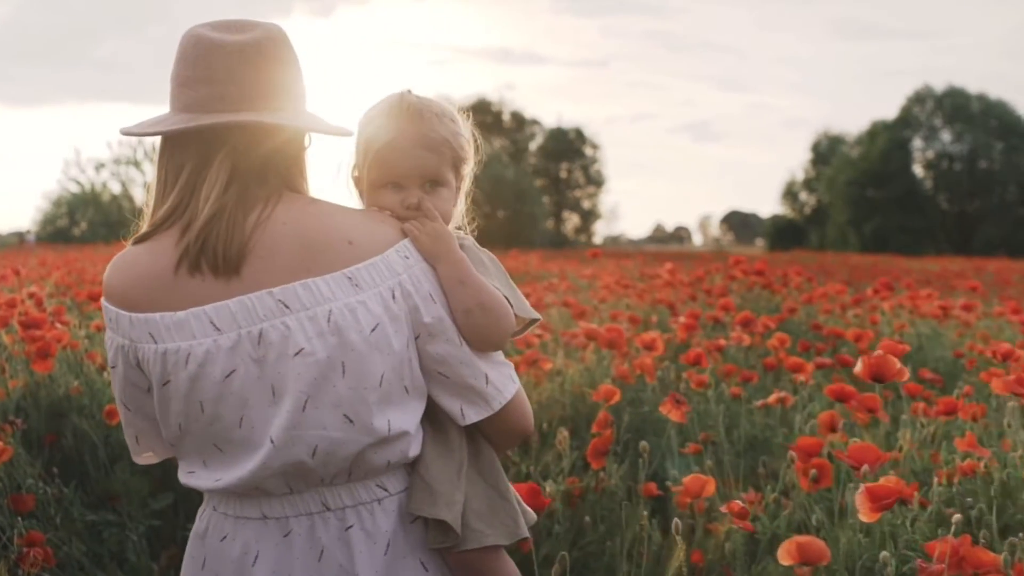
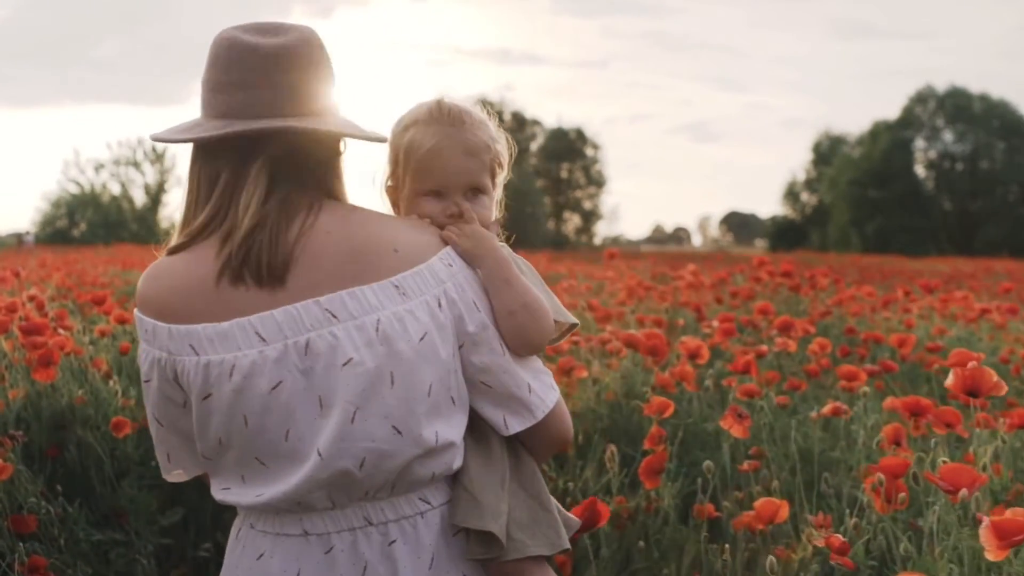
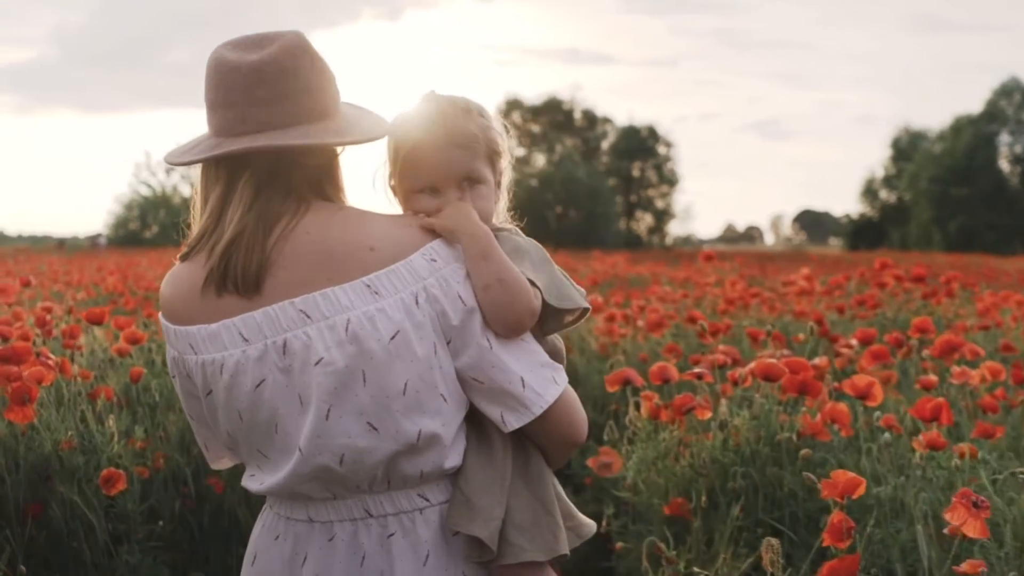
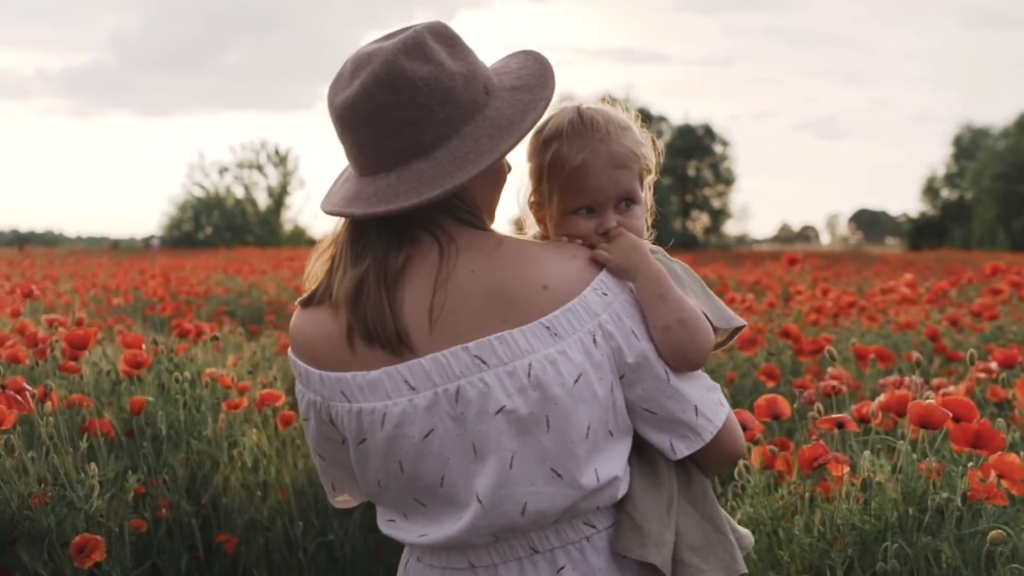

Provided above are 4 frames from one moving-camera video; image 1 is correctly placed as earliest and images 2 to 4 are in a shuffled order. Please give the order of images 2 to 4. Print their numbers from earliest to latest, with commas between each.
2, 3, 4
